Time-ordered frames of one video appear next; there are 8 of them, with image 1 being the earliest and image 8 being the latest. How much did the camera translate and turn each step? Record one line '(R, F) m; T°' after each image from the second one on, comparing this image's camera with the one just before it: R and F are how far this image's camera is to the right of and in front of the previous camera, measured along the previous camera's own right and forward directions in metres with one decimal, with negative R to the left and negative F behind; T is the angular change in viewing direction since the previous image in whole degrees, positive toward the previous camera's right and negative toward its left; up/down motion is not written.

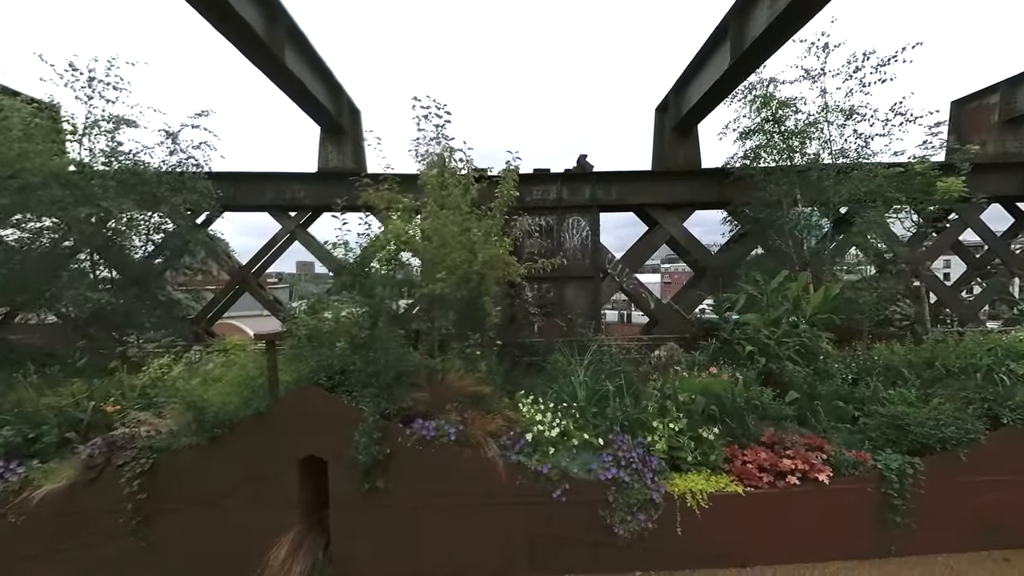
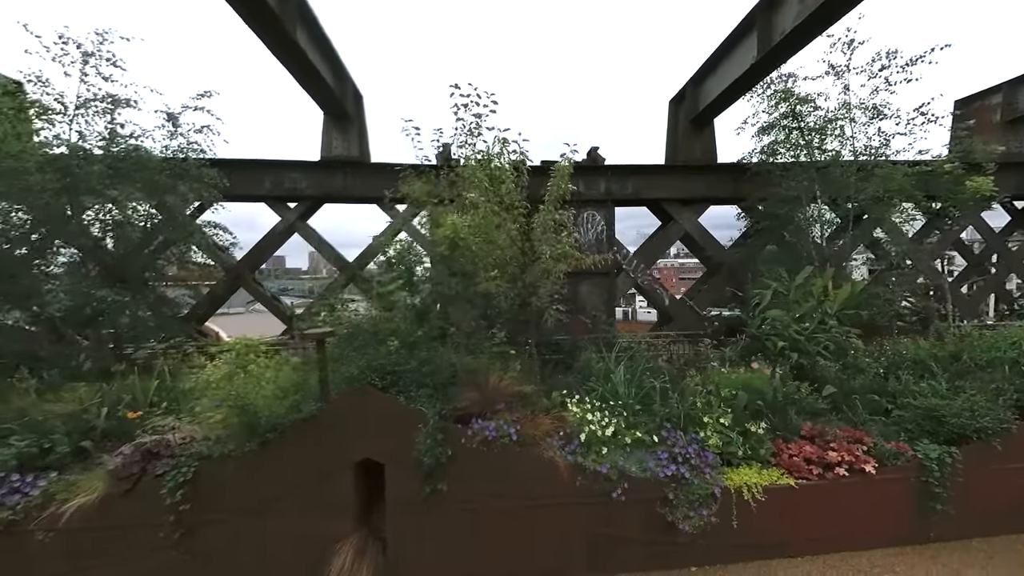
(-0.7, +0.1) m; +3°
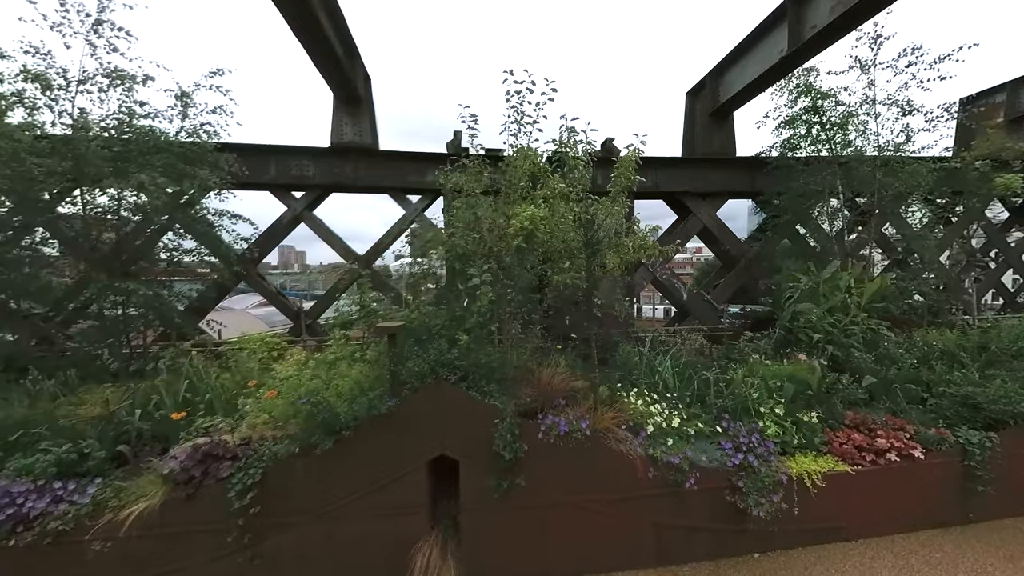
(-0.8, +0.1) m; +2°
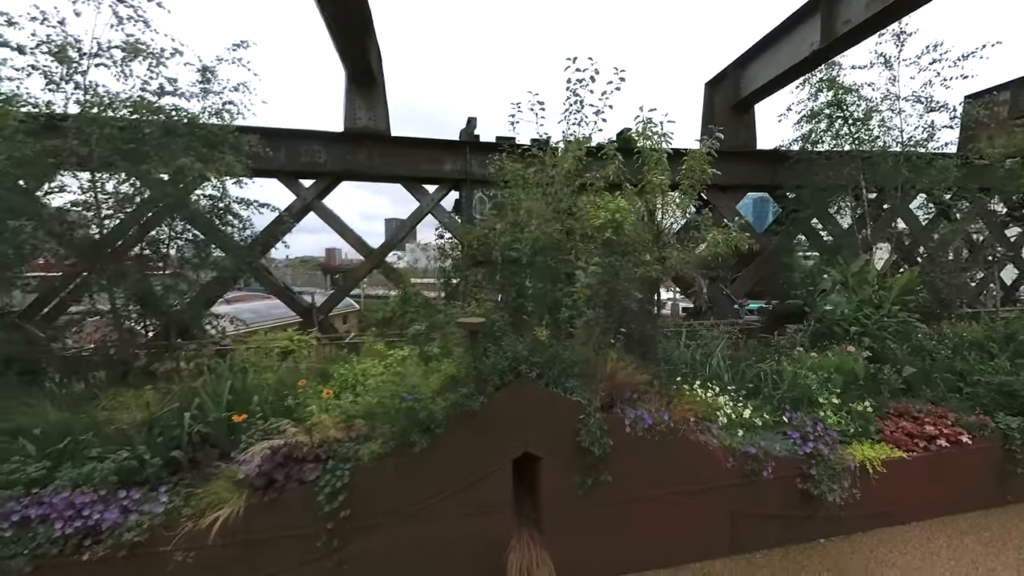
(-0.9, +0.1) m; +2°
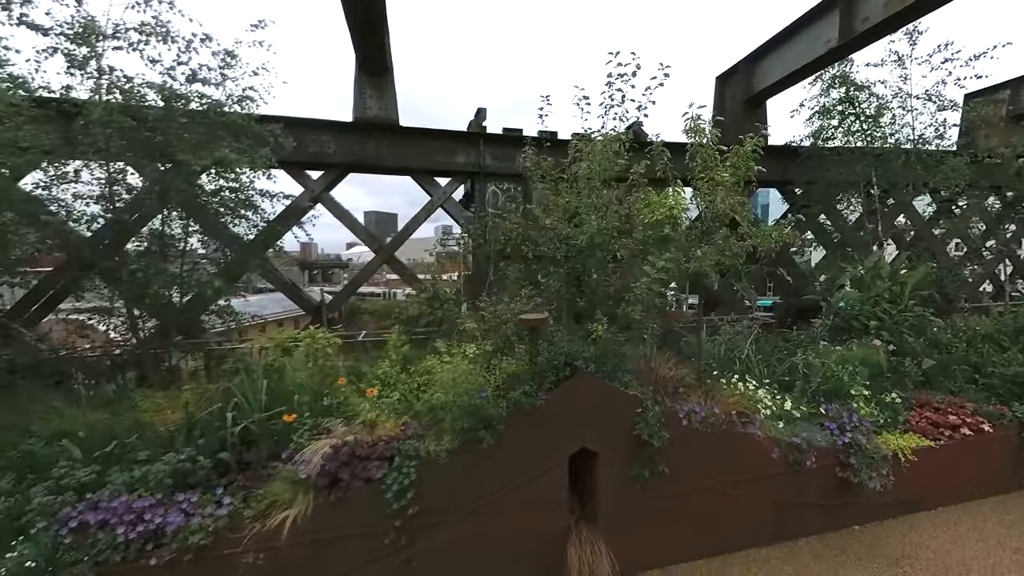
(-0.6, 0.0) m; +2°
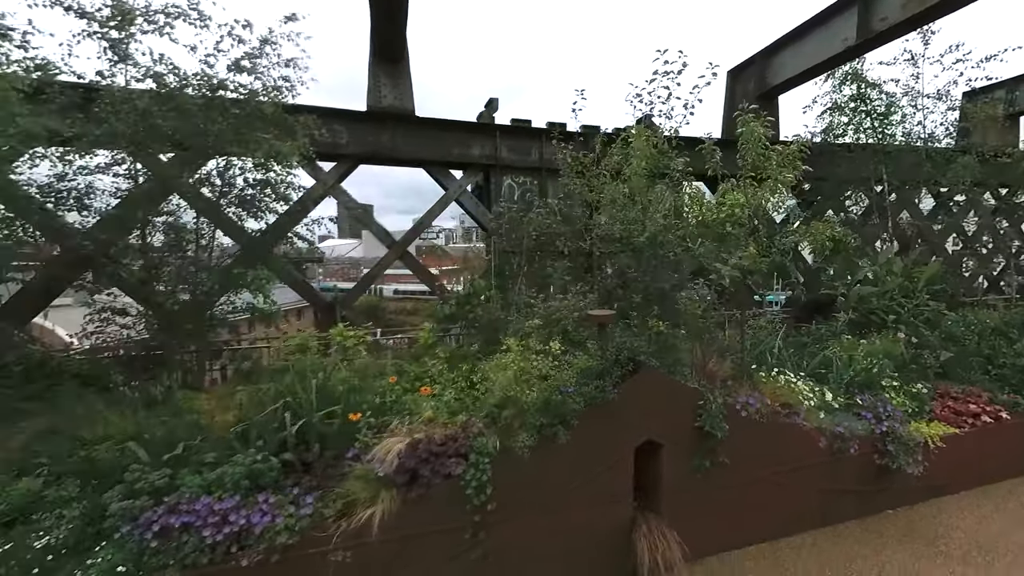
(-0.7, 0.0) m; +2°
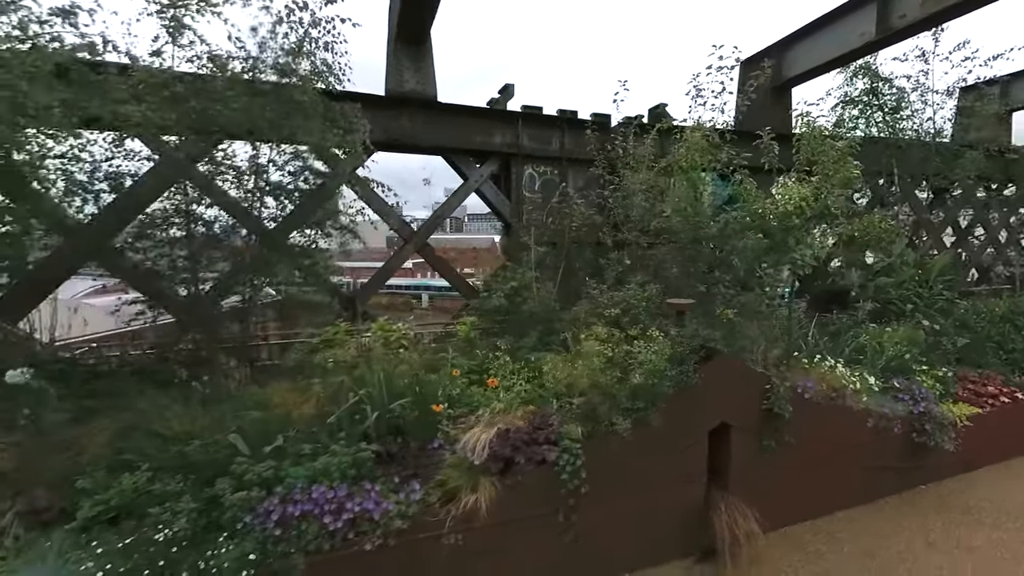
(-0.9, 0.0) m; +2°
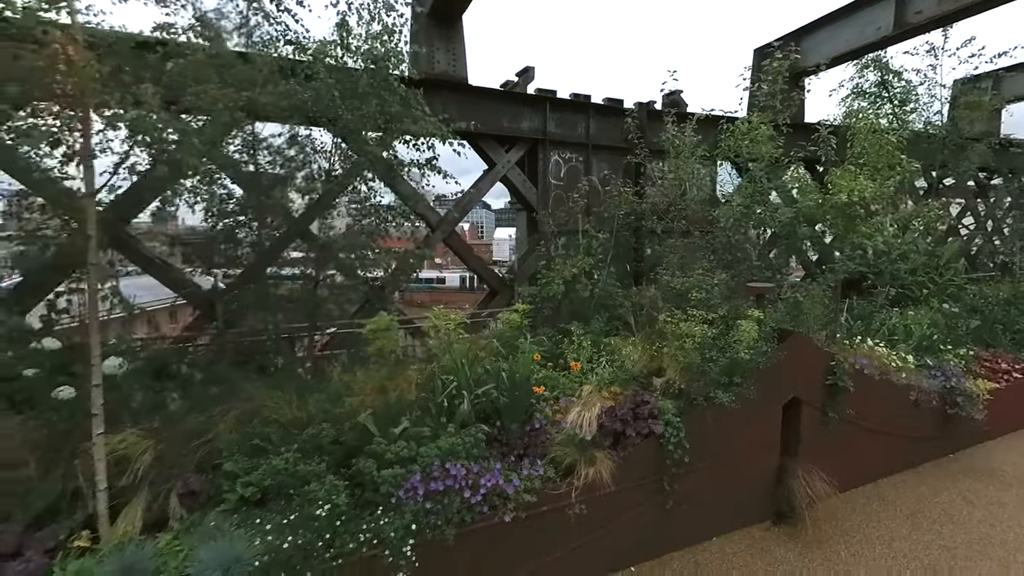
(-1.0, -0.1) m; +2°
